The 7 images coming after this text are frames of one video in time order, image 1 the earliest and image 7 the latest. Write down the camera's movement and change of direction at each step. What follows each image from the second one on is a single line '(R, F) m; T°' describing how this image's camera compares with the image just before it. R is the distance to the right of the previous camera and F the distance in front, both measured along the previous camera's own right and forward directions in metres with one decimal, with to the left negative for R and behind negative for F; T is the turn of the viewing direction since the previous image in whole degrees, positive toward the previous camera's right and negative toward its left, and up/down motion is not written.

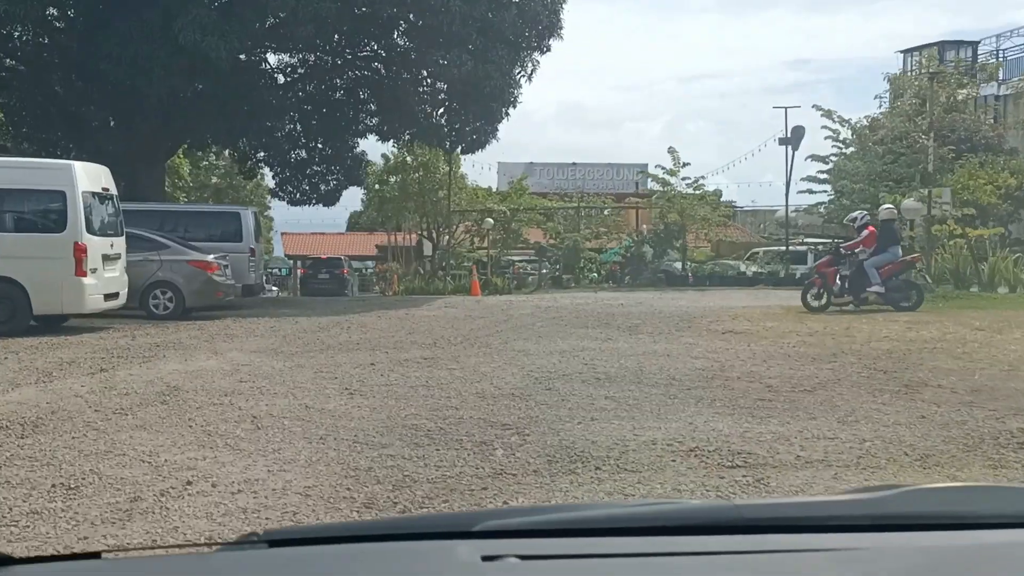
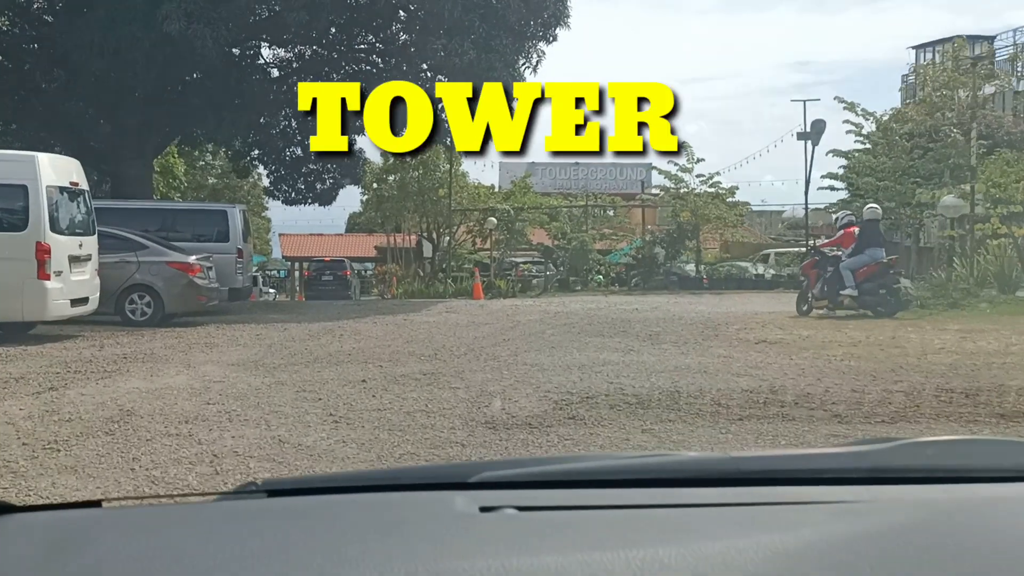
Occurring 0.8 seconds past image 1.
(-0.1, +0.9) m; 0°
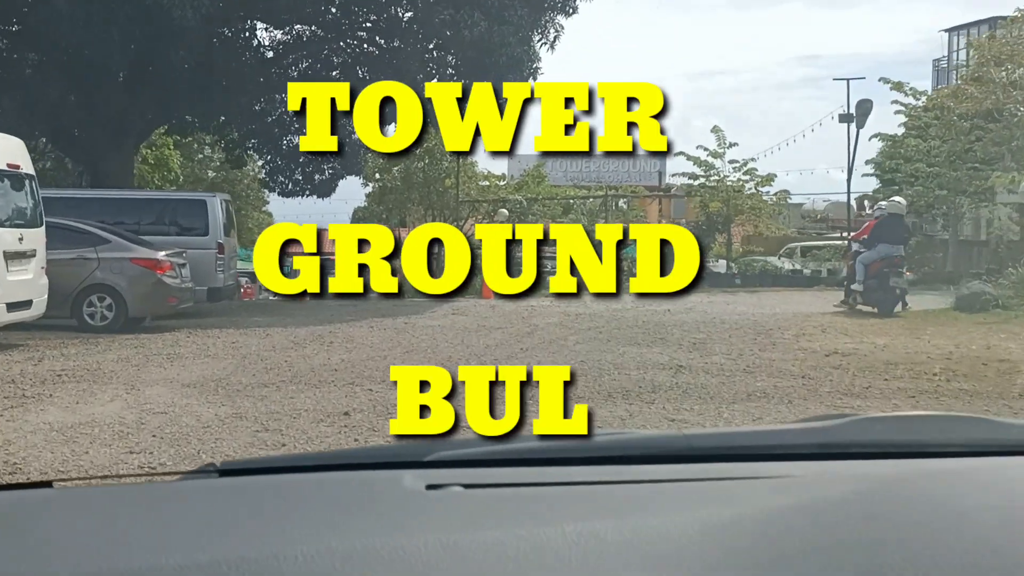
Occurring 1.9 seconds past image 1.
(-0.1, +1.5) m; 0°
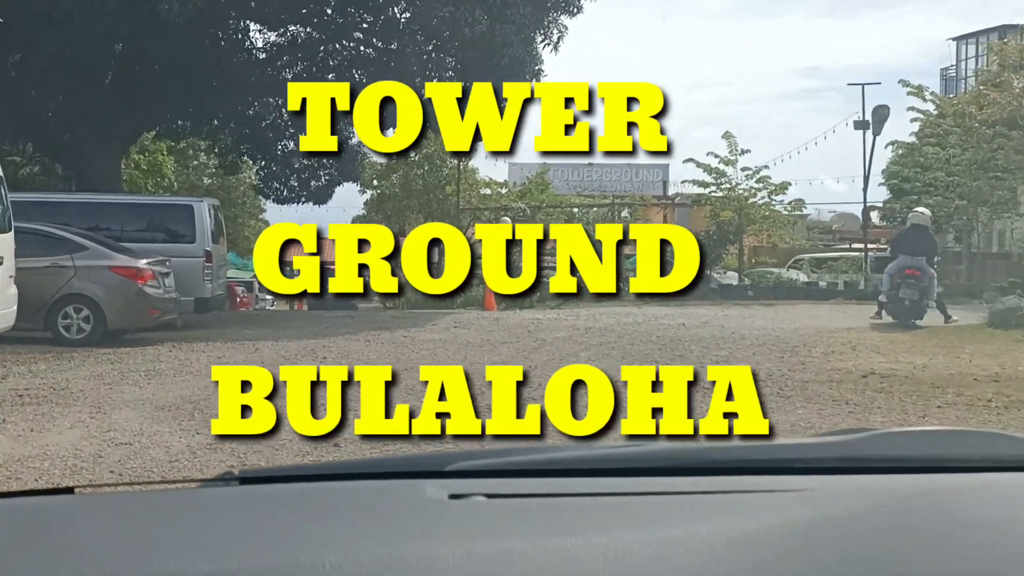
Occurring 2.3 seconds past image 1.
(-0.1, +0.6) m; 0°
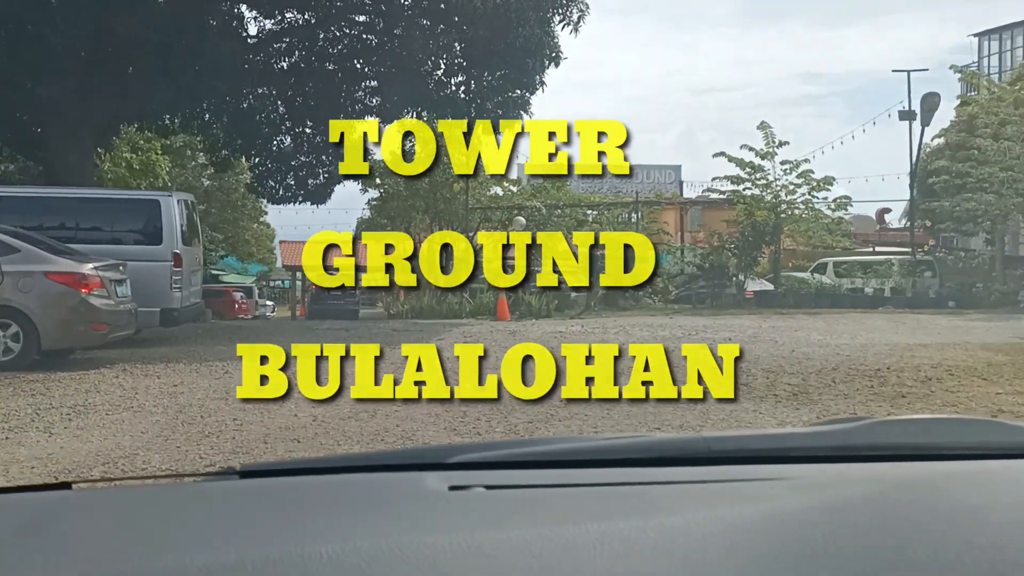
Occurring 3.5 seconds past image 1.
(-0.1, +1.5) m; 0°
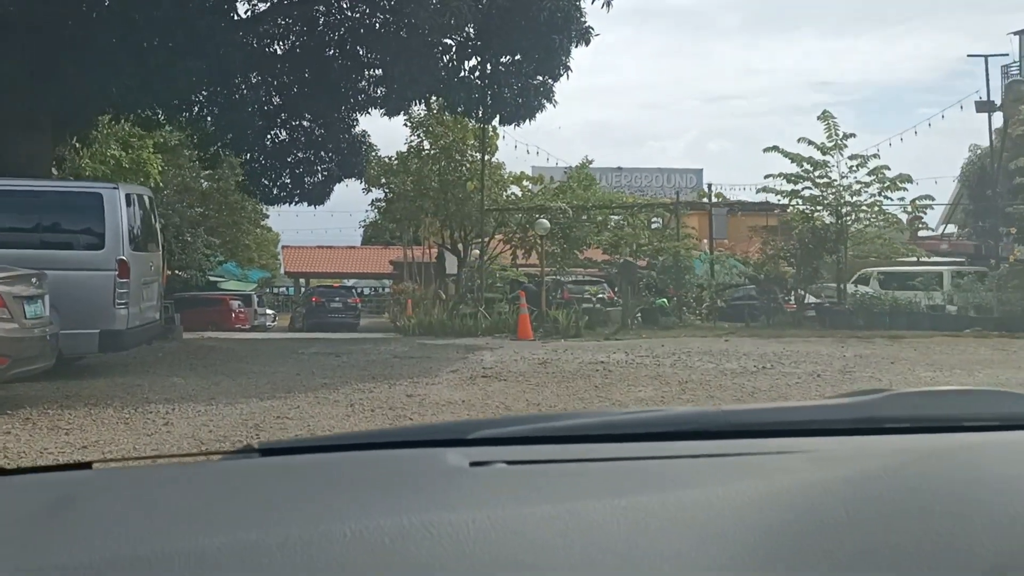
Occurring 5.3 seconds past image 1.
(-0.2, +1.9) m; 0°
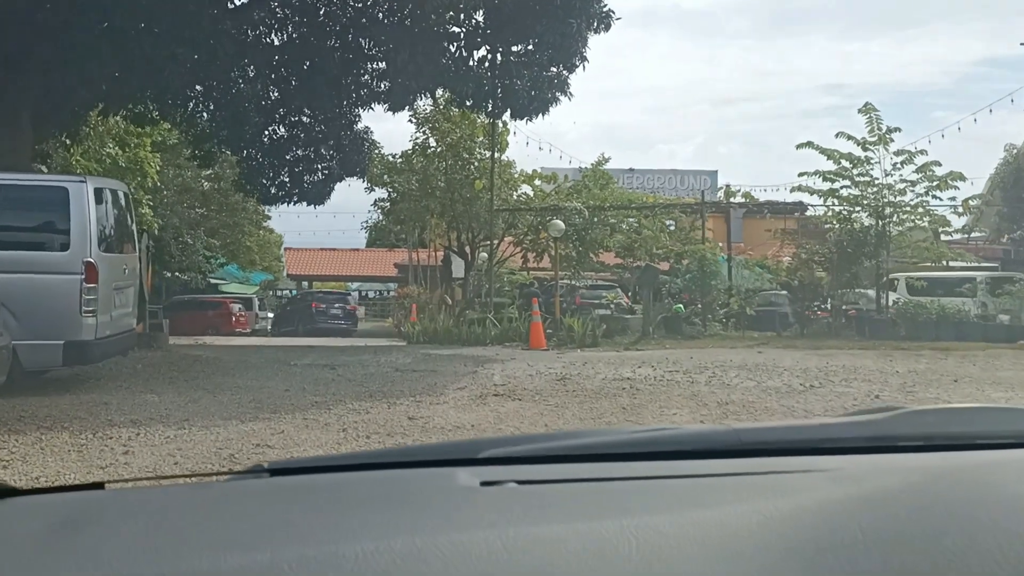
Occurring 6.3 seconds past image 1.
(-0.1, +0.8) m; 0°
